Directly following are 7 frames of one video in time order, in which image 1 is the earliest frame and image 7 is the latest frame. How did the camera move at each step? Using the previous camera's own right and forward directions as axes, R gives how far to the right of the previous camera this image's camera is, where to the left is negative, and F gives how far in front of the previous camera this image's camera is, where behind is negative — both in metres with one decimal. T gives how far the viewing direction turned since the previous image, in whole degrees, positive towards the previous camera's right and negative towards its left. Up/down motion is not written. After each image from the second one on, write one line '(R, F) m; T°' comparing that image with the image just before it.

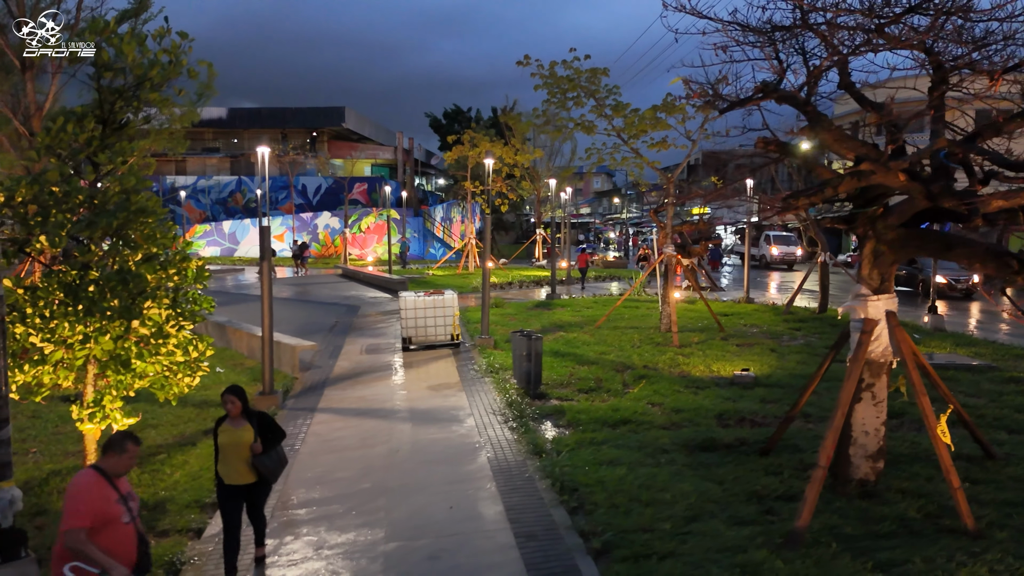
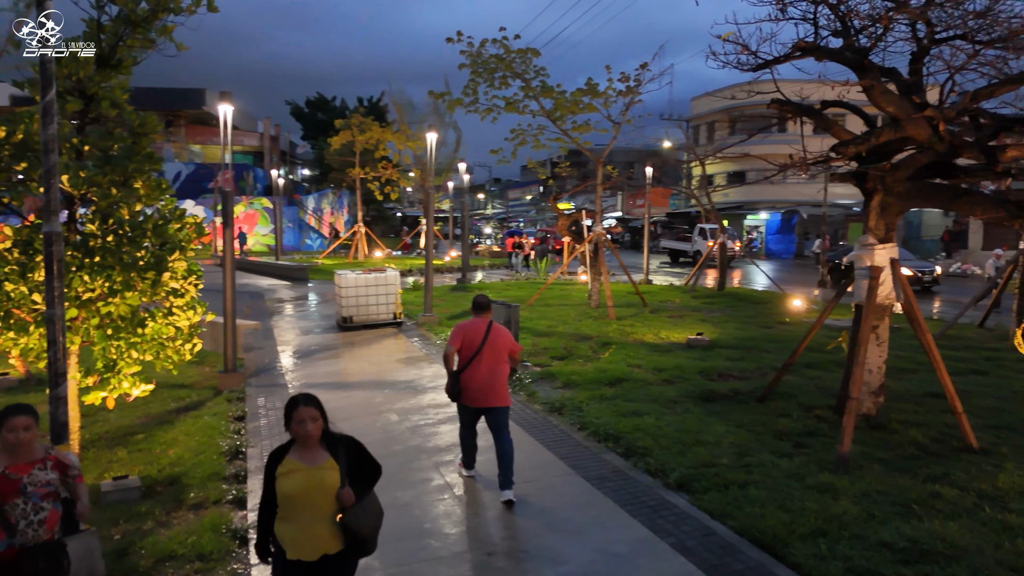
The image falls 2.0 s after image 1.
(-1.7, +0.2) m; +12°
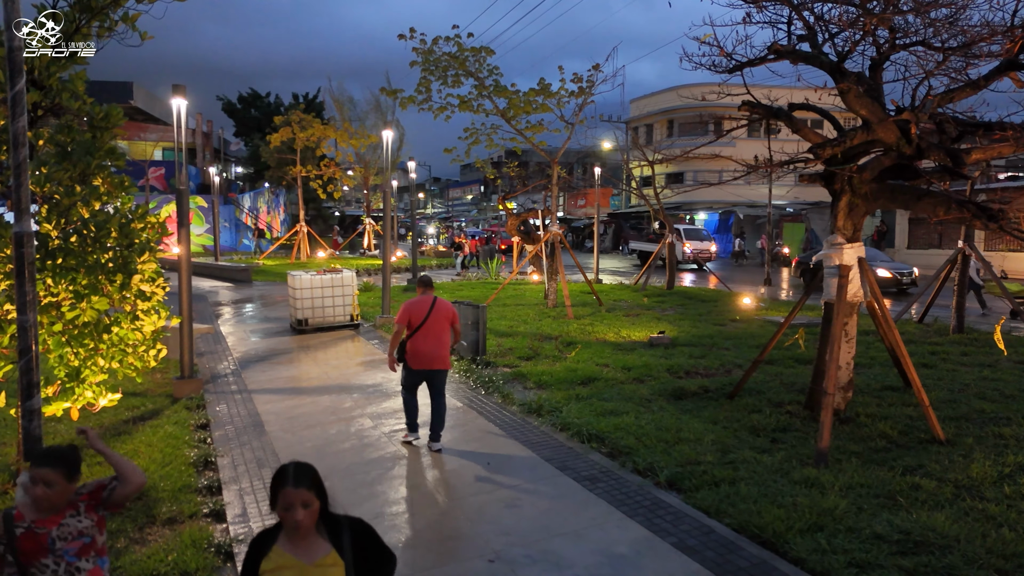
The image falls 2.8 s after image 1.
(-0.4, +0.1) m; +5°
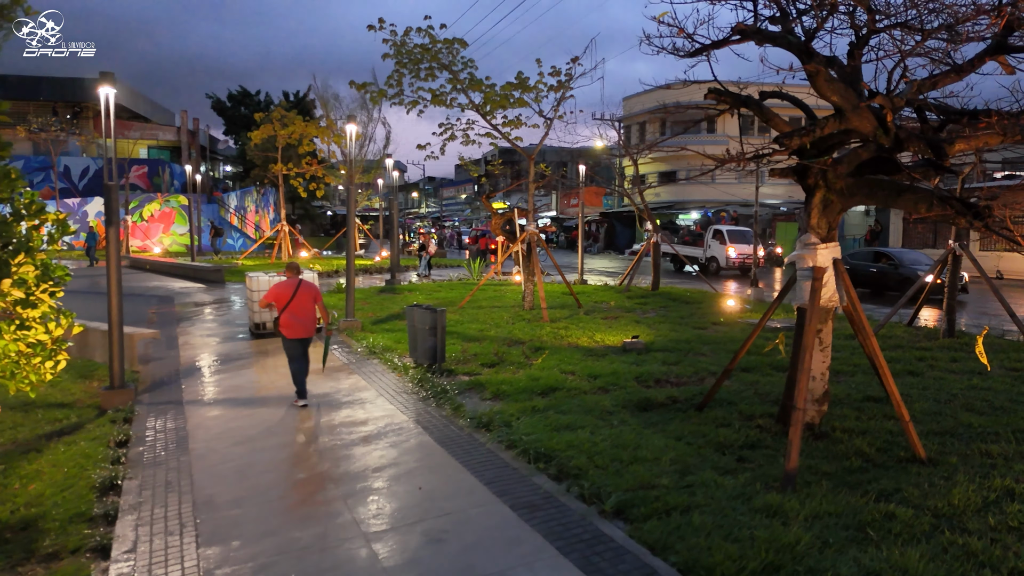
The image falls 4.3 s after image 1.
(+0.5, +0.6) m; 0°
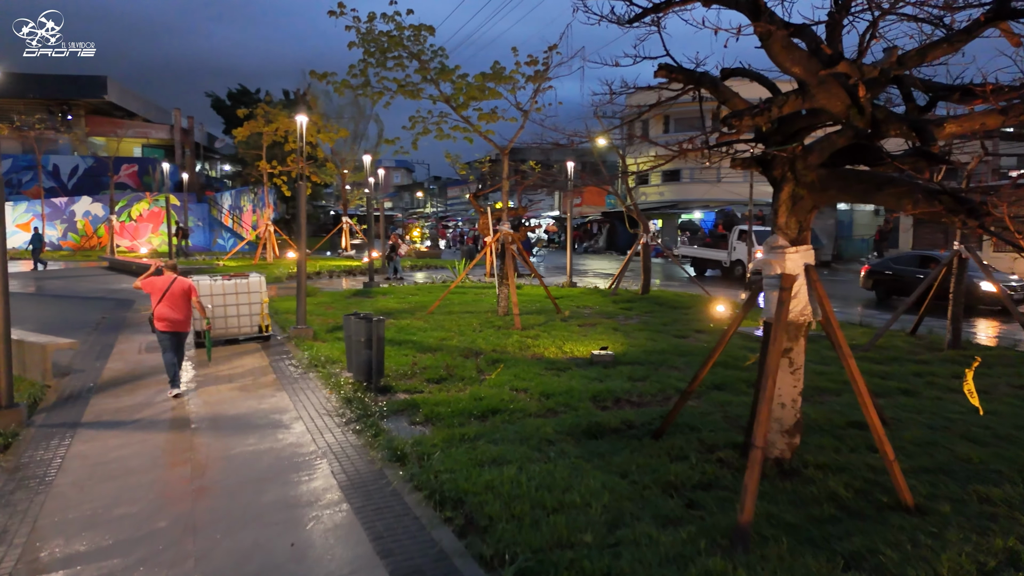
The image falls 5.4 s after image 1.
(+0.7, +0.9) m; -1°
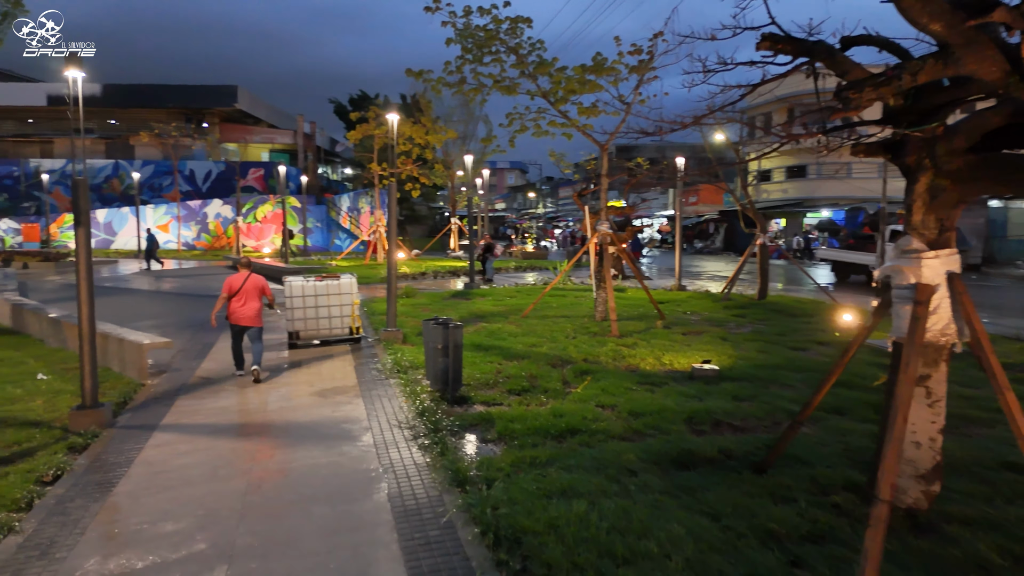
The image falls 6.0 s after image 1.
(+0.3, +0.7) m; -9°
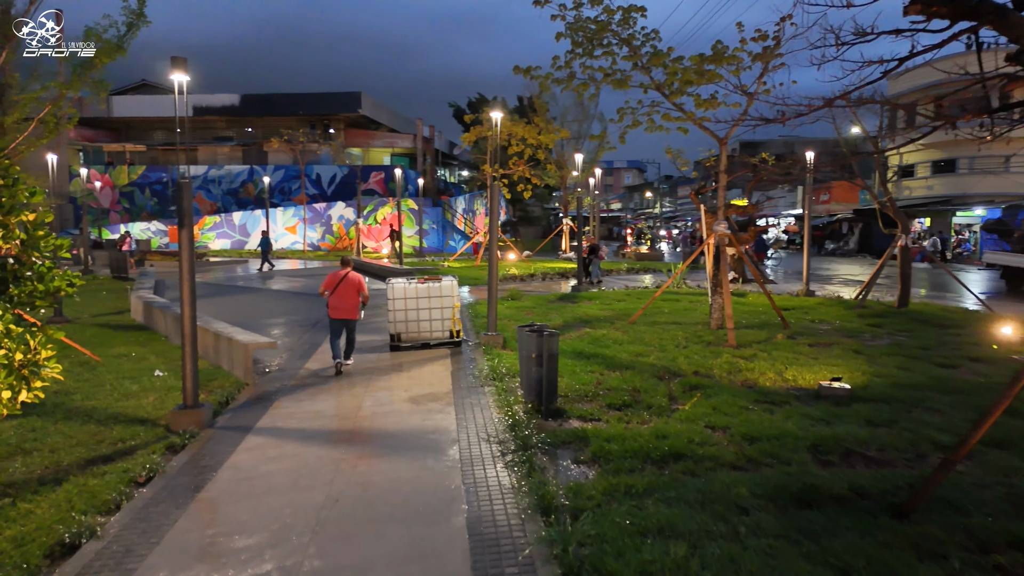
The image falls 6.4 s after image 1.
(+0.2, +0.5) m; -9°
